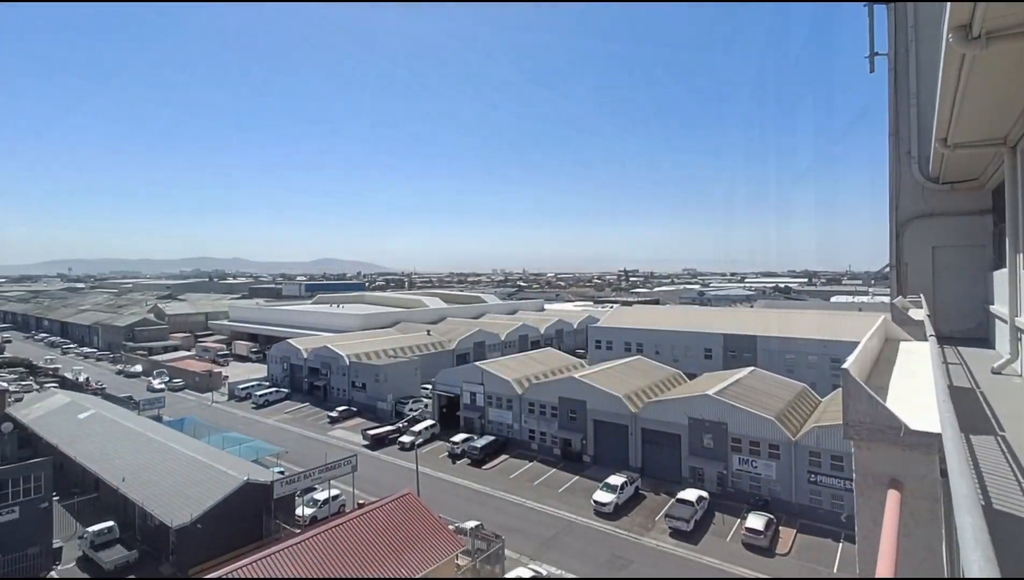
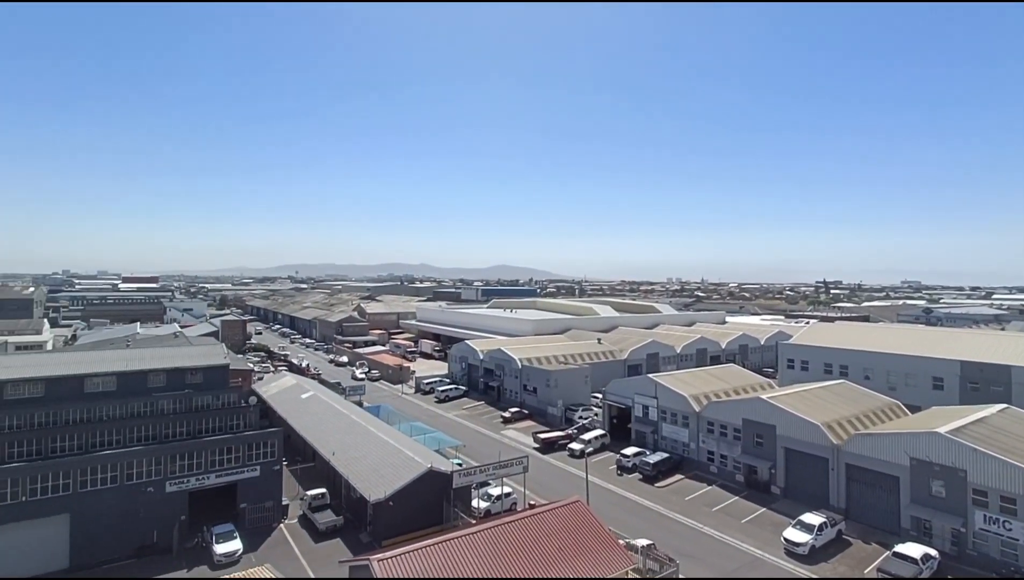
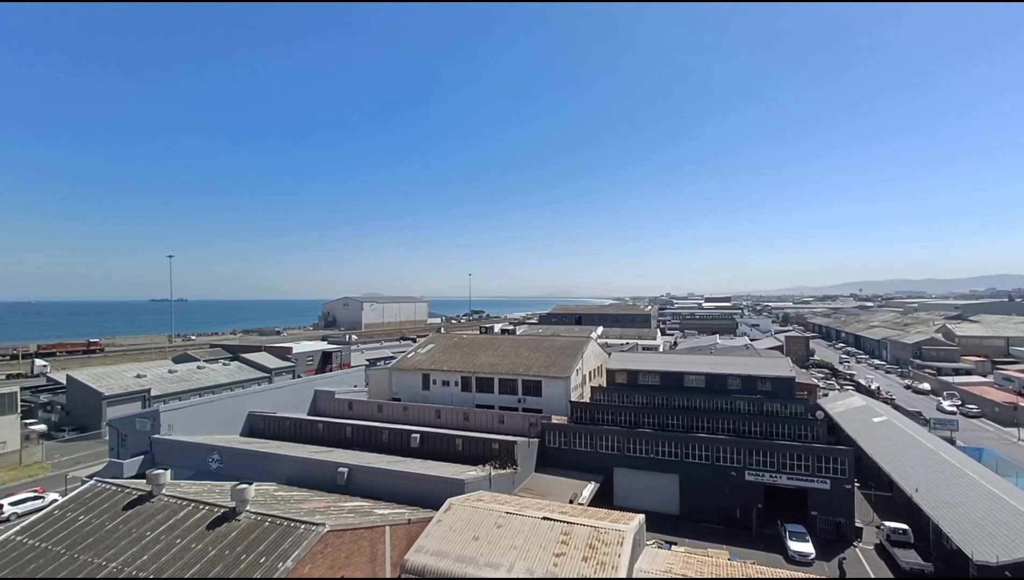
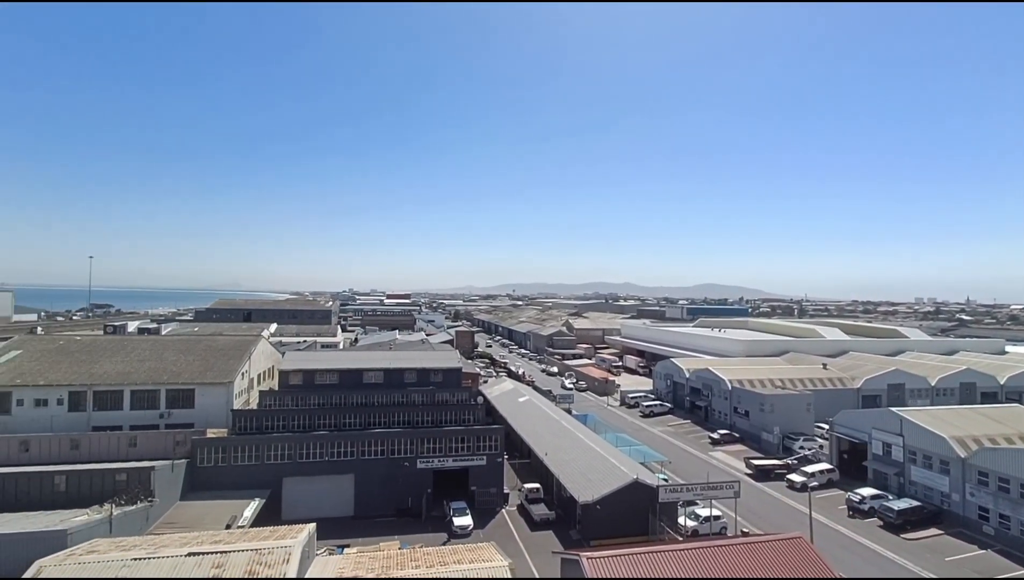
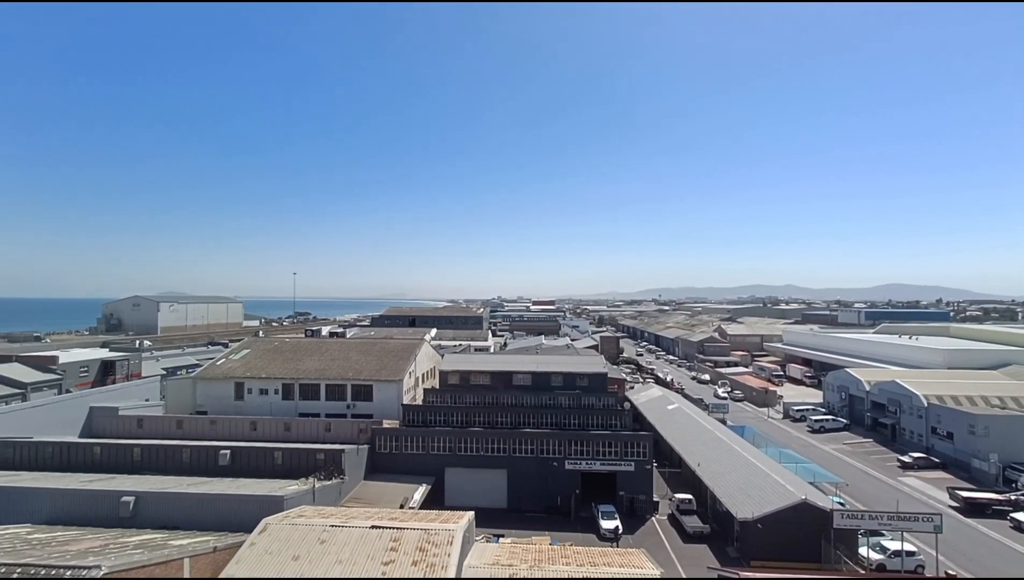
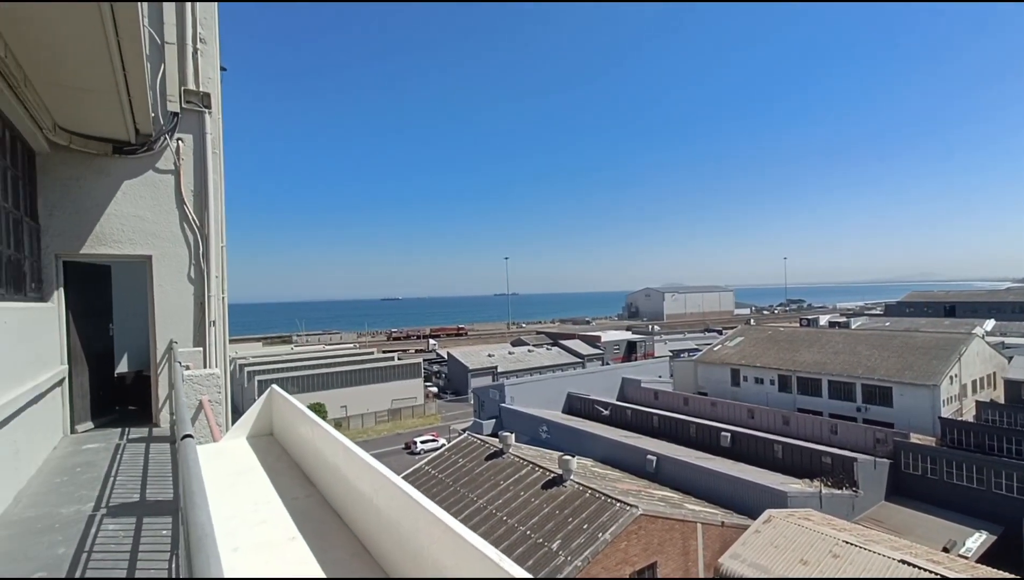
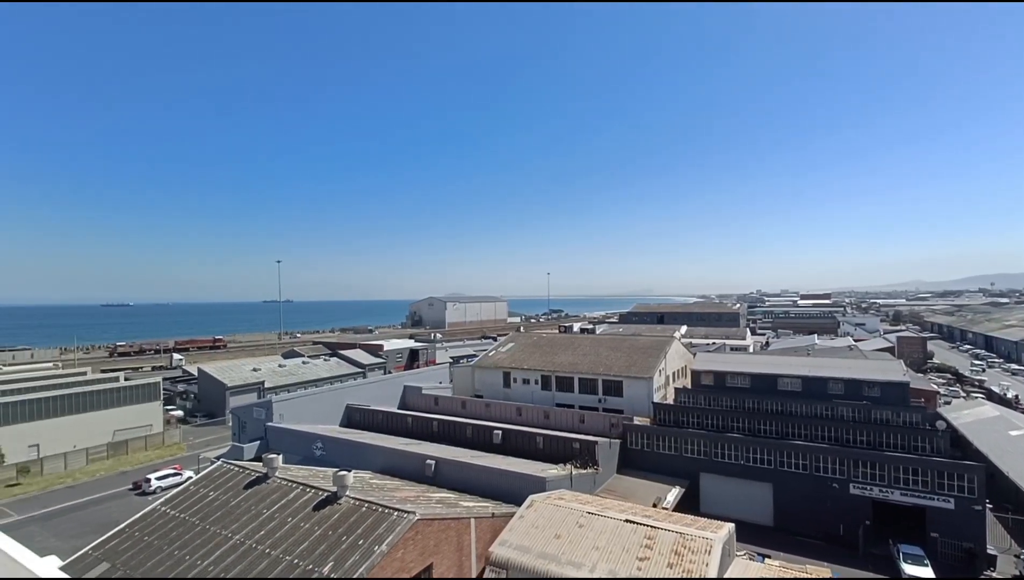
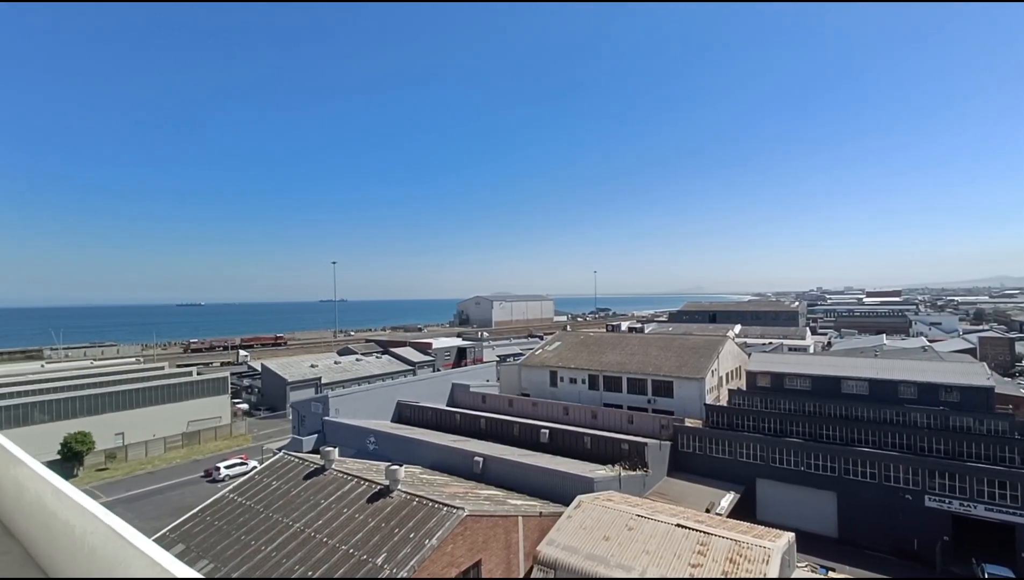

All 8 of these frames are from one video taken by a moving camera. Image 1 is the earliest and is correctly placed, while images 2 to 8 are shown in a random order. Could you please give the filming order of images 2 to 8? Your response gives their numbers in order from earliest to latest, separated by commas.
2, 4, 5, 3, 7, 8, 6
